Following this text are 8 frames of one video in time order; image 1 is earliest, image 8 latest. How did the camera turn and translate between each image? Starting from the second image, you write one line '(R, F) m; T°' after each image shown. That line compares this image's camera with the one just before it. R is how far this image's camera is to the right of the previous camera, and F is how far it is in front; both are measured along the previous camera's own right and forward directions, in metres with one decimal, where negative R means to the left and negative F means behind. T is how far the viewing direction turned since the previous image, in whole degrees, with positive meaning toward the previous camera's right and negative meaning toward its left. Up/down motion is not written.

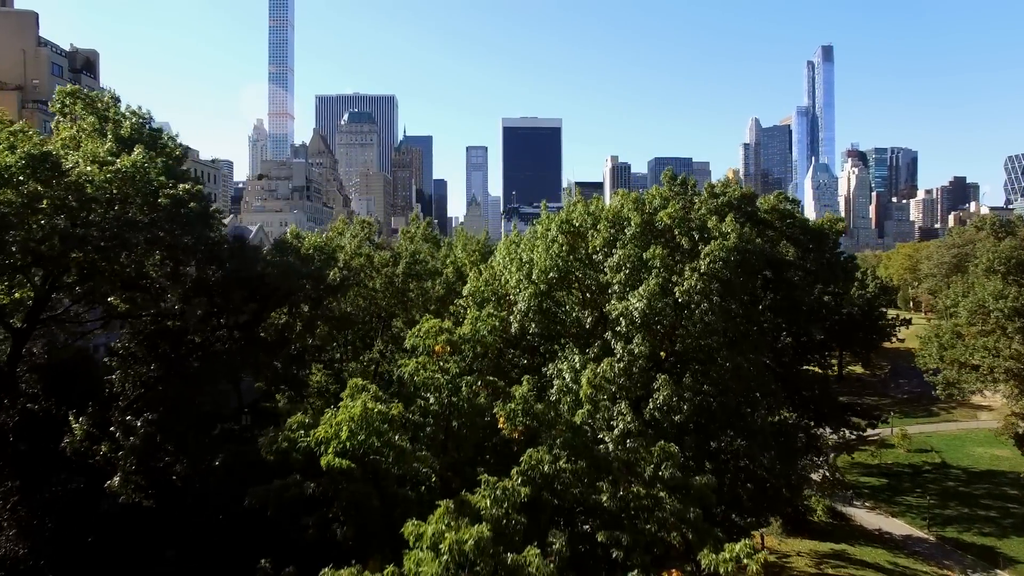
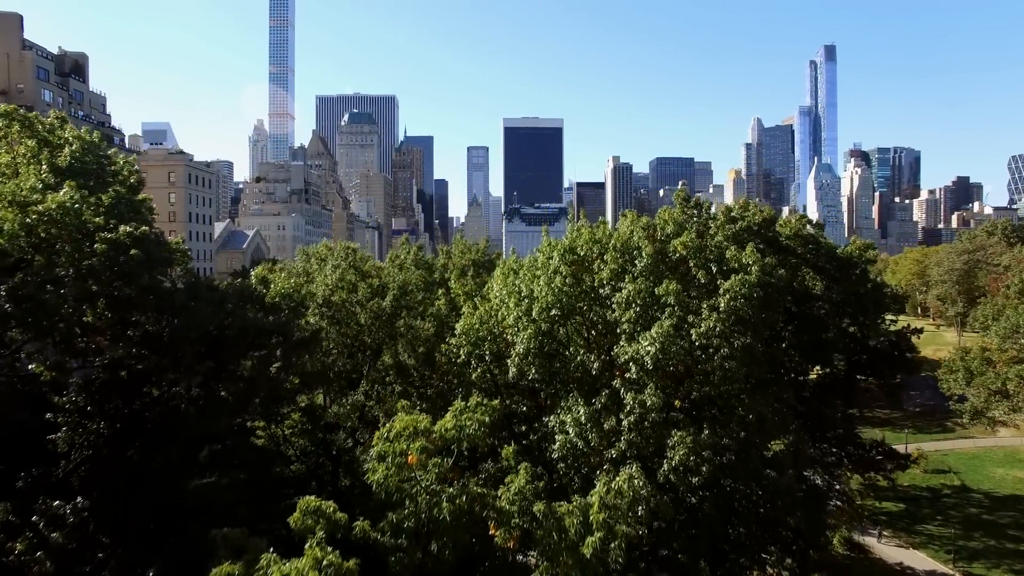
(+0.1, +1.5) m; 0°
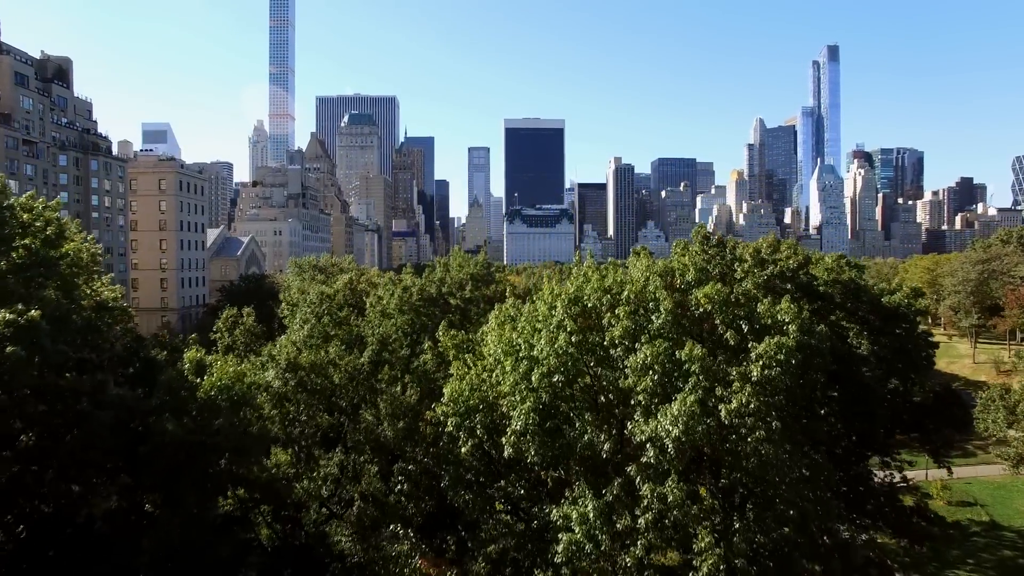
(+0.1, +2.1) m; 0°
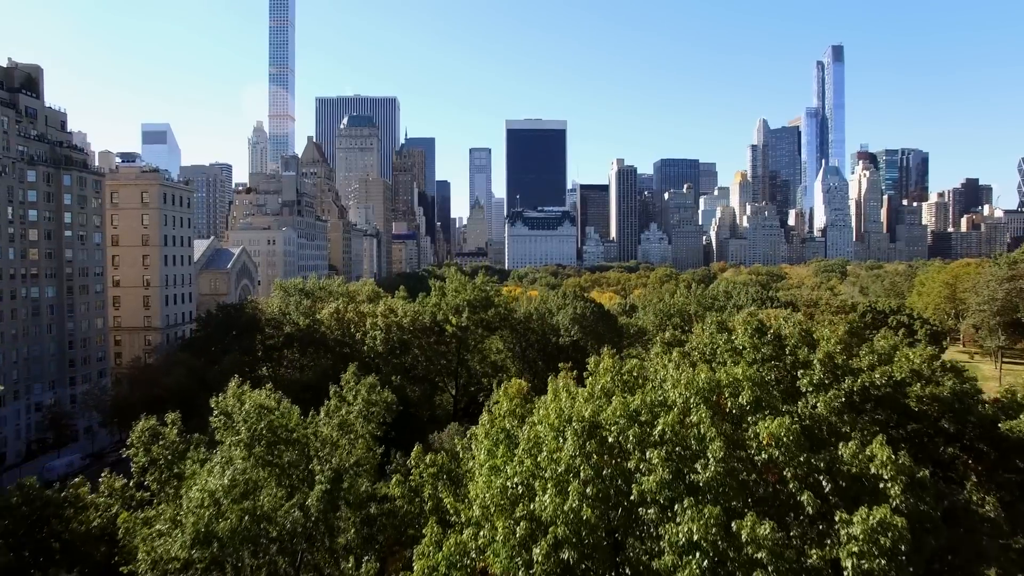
(+0.1, +3.4) m; 0°
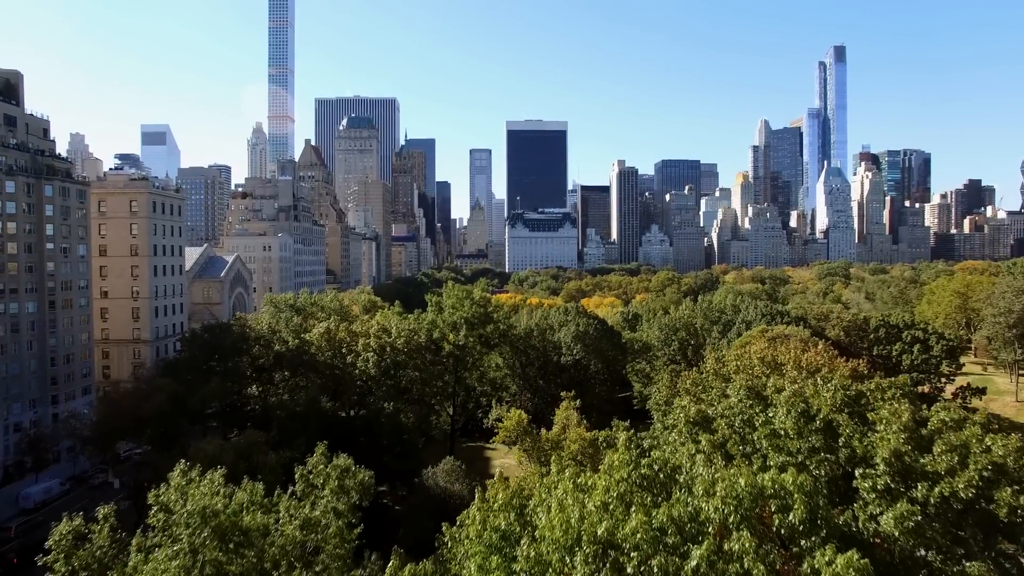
(+0.1, +2.0) m; 0°
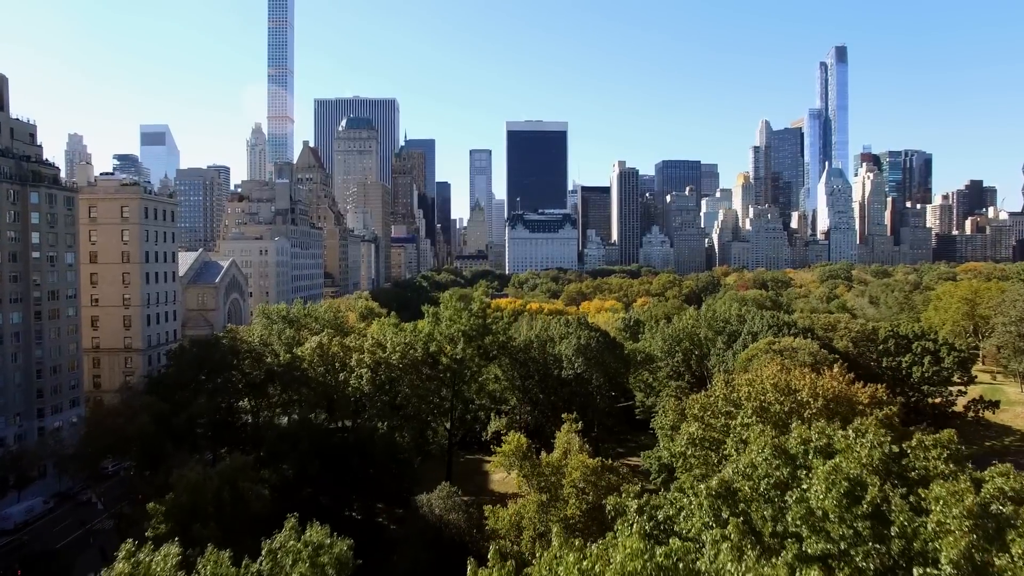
(+0.1, +1.4) m; 0°
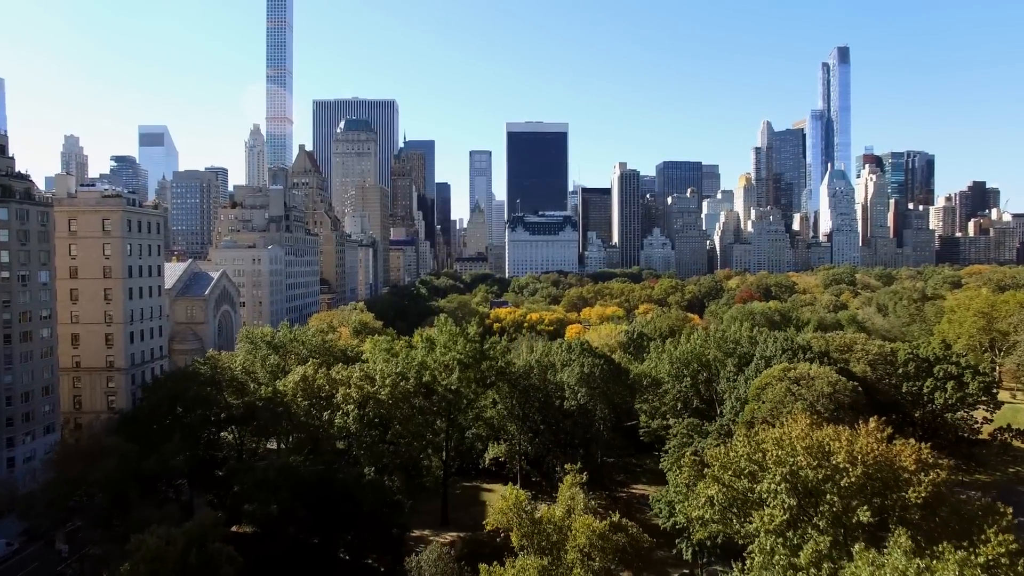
(+0.1, +2.7) m; 0°
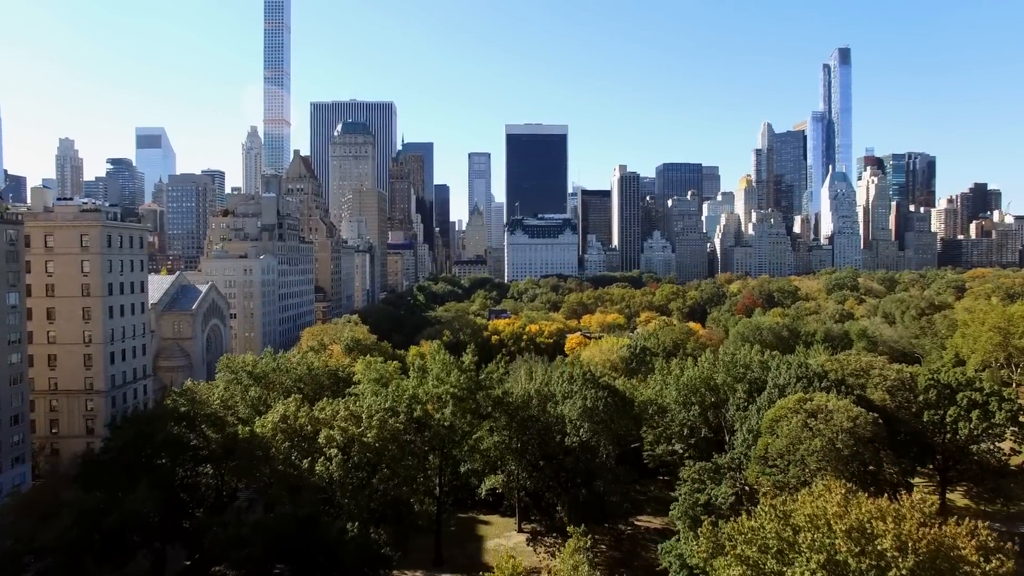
(+0.1, +2.7) m; 0°
